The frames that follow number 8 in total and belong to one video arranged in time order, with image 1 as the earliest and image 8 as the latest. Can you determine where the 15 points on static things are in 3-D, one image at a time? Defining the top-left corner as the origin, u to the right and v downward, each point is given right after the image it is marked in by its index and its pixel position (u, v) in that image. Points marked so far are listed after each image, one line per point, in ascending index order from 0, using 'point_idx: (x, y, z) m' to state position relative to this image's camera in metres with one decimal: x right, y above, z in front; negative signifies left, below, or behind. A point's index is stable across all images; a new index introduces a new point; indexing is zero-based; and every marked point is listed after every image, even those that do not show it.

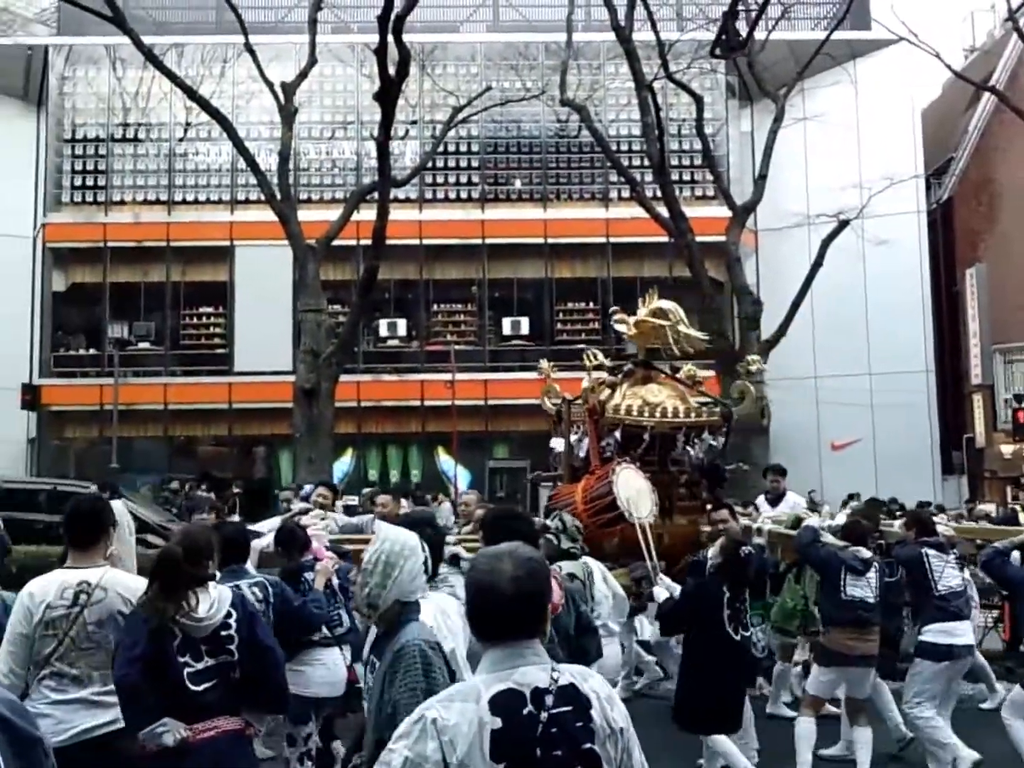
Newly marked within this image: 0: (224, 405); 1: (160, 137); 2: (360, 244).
0: (-4.2, -0.3, +17.9) m
1: (-5.2, +3.7, +18.2) m
2: (-2.4, +2.2, +19.4) m
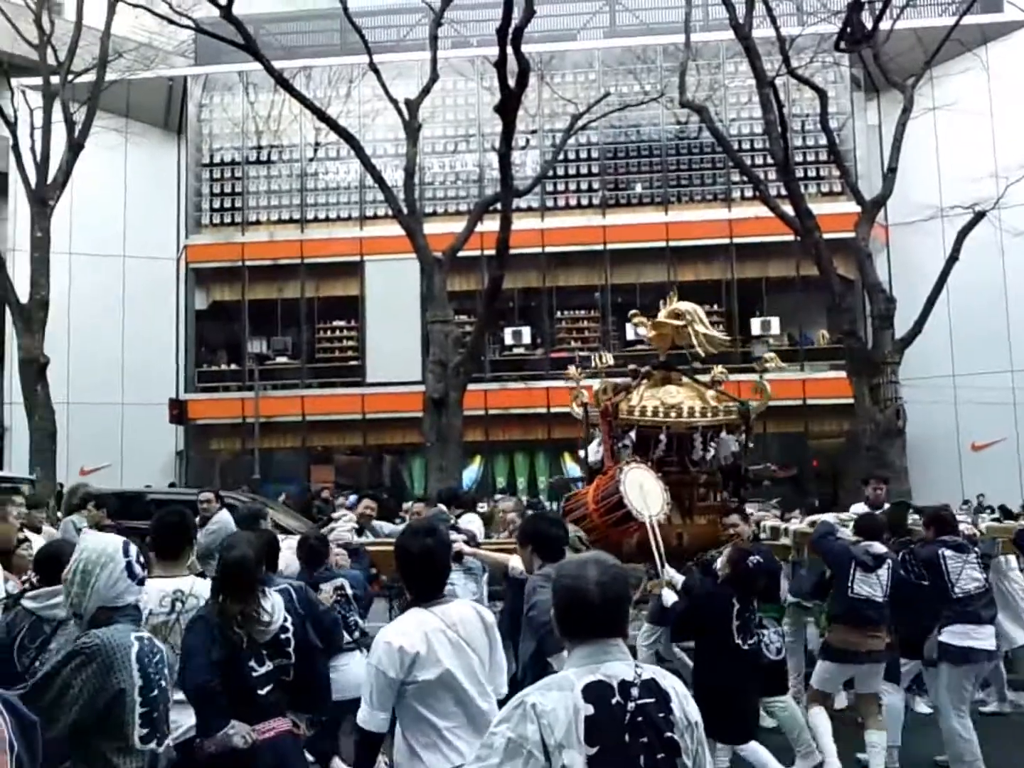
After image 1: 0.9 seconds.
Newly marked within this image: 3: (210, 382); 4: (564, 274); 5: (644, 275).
0: (-2.3, -0.5, +18.4) m
1: (-3.4, +3.5, +18.9) m
2: (-0.5, +2.1, +19.7) m
3: (-4.7, 0.0, +18.9) m
4: (+0.8, +1.8, +19.9) m
5: (+2.2, +1.8, +19.9) m
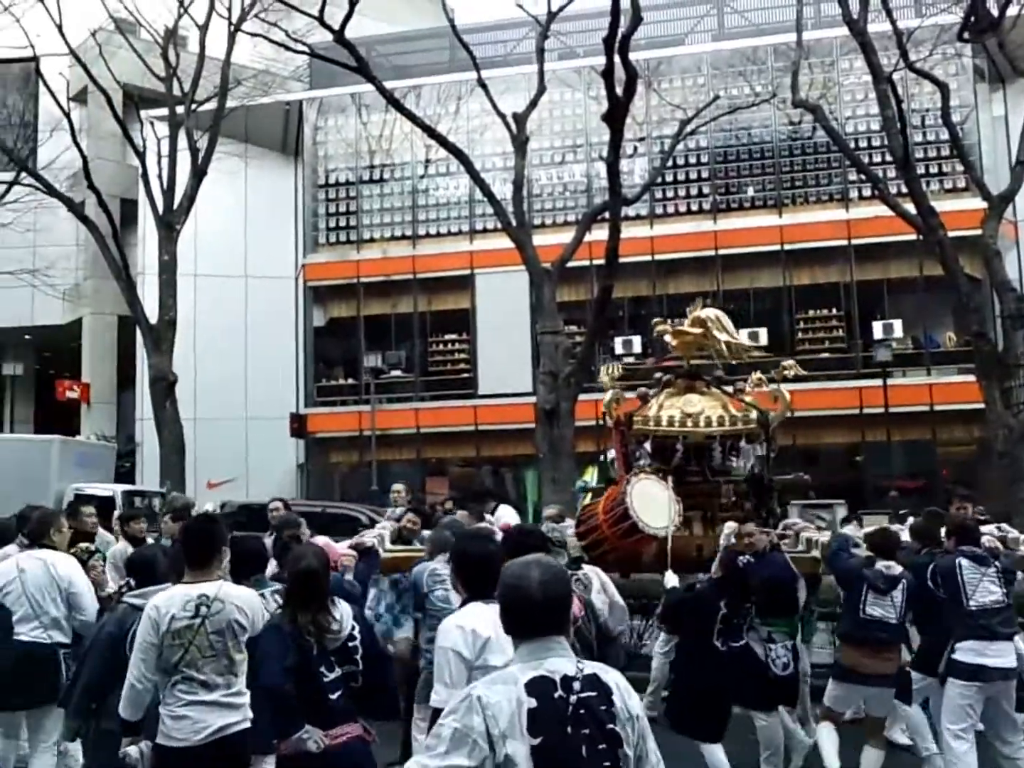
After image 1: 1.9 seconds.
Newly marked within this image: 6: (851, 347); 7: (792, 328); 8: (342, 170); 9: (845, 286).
0: (-0.7, -0.6, +18.7) m
1: (-1.7, +3.3, +19.3) m
2: (+1.3, +1.9, +19.7) m
3: (-2.9, -0.2, +19.5) m
4: (+2.6, +1.7, +19.7) m
5: (+4.0, +1.7, +19.5) m
6: (+5.3, +0.6, +19.3) m
7: (+4.5, +0.9, +19.5) m
8: (-2.7, +3.4, +19.6) m
9: (+5.3, +1.6, +19.3) m
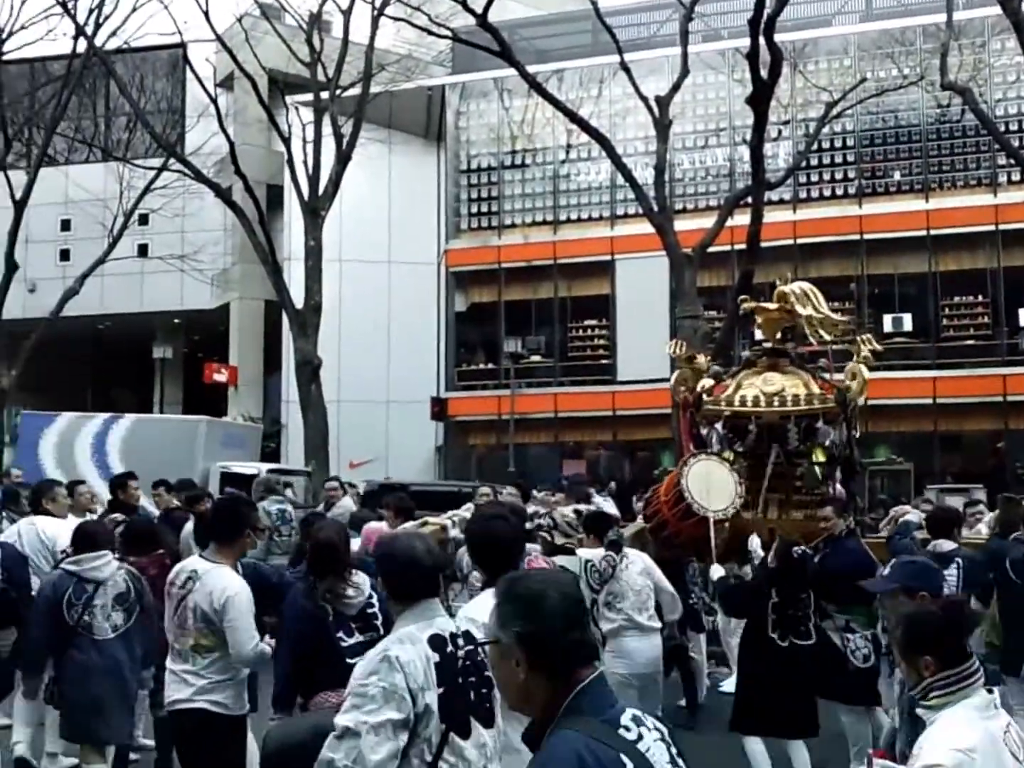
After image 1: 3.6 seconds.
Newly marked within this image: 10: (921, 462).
0: (+1.5, -0.4, +18.8) m
1: (+0.5, +3.5, +19.3) m
2: (+3.6, +2.2, +19.6) m
3: (-0.7, +0.1, +19.7) m
4: (+4.9, +1.9, +19.6) m
5: (+6.2, +1.9, +19.2) m
6: (+7.5, +0.8, +19.0) m
7: (+6.7, +1.1, +19.2) m
8: (-0.5, +3.7, +19.6) m
9: (+7.5, +1.8, +19.0) m
10: (+6.4, -1.2, +19.1) m
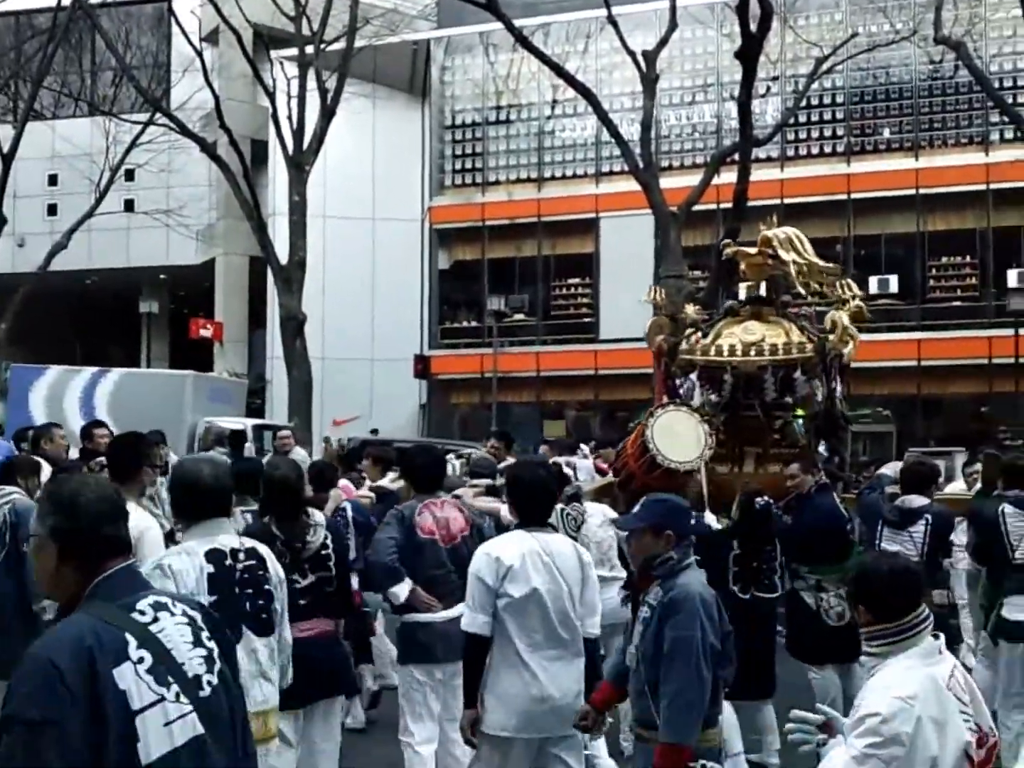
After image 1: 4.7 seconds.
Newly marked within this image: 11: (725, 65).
0: (+1.2, +0.2, +18.8) m
1: (+0.3, +4.2, +19.1) m
2: (+3.3, +2.8, +19.4) m
3: (-1.0, +0.8, +19.7) m
4: (+4.6, +2.5, +19.4) m
5: (+5.9, +2.5, +19.0) m
6: (+7.3, +1.4, +18.8) m
7: (+6.5, +1.7, +19.1) m
8: (-0.7, +4.4, +19.5) m
9: (+7.2, +2.3, +18.8) m
10: (+6.1, -0.6, +19.0) m
11: (+3.3, +4.9, +19.0) m
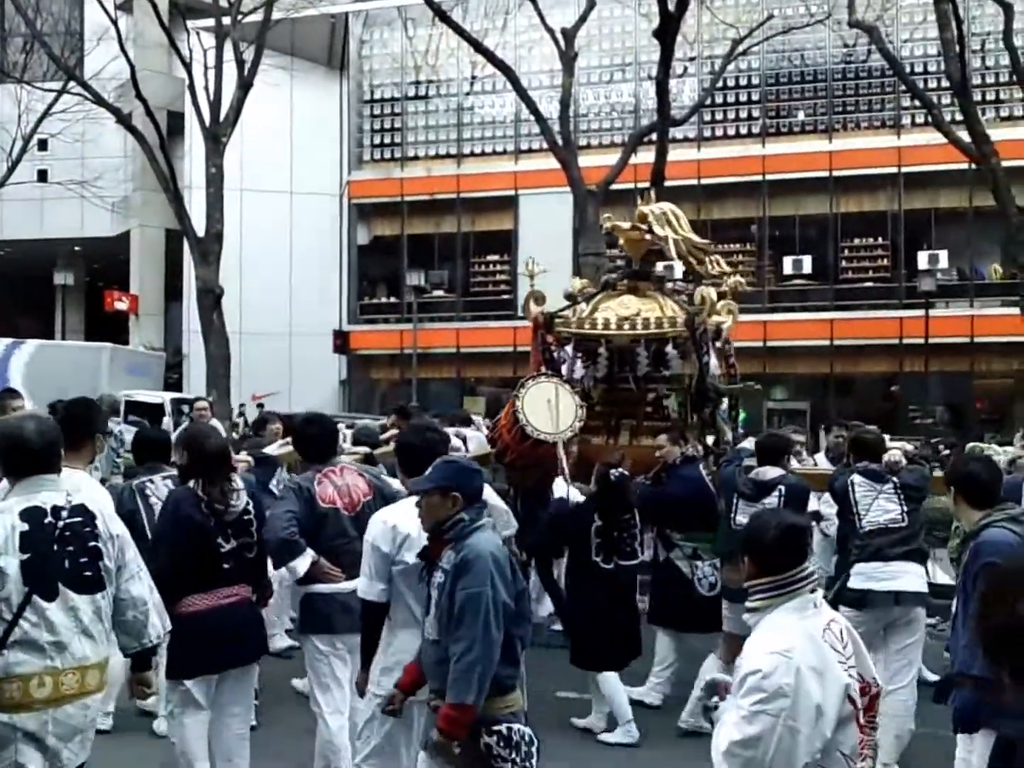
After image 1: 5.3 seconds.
0: (-0.1, +0.6, +18.9) m
1: (-1.0, +4.6, +19.1) m
2: (+2.0, +3.2, +19.6) m
3: (-2.3, +1.2, +19.7) m
4: (+3.3, +2.9, +19.6) m
5: (+4.7, +2.8, +19.3) m
6: (+6.0, +1.7, +19.2) m
7: (+5.2, +2.0, +19.4) m
8: (-2.0, +4.8, +19.5) m
9: (+5.9, +2.7, +19.1) m
10: (+4.8, -0.3, +19.4) m
11: (+2.0, +5.3, +19.1) m
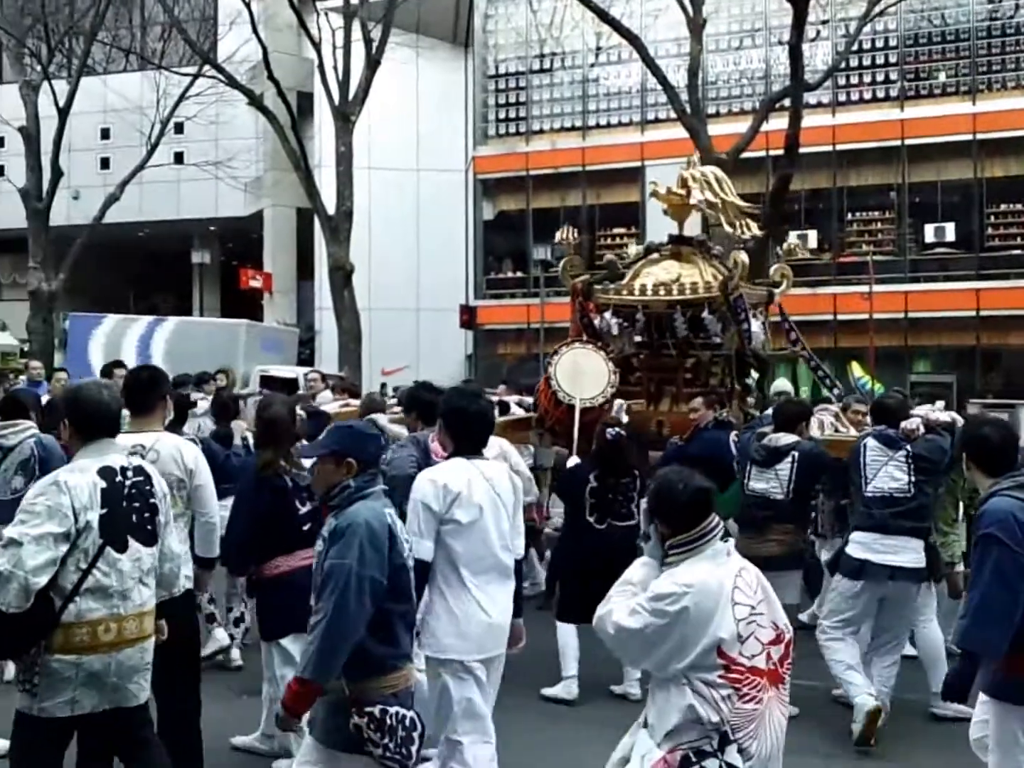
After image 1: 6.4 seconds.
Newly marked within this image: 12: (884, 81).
0: (+1.9, +1.0, +18.7) m
1: (+1.0, +5.0, +18.9) m
2: (+4.0, +3.6, +19.0) m
3: (-0.2, +1.6, +19.7) m
4: (+5.3, +3.3, +18.9) m
5: (+6.6, +3.2, +18.4) m
6: (+7.9, +2.1, +18.1) m
7: (+7.1, +2.4, +18.4) m
8: (0.0, +5.1, +19.4) m
9: (+7.8, +3.1, +18.1) m
10: (+6.8, +0.1, +18.5) m
11: (+4.0, +5.7, +18.5) m
12: (+5.7, +4.6, +18.6) m
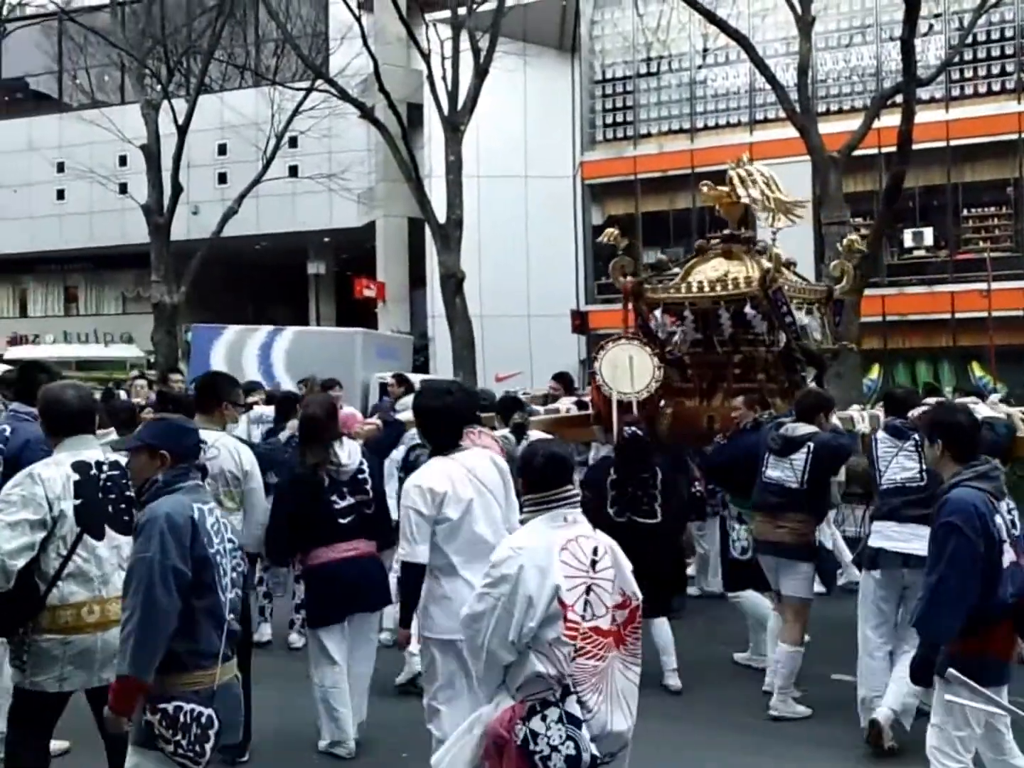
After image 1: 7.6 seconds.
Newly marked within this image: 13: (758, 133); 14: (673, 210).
0: (+3.5, +0.9, +18.5) m
1: (+2.6, +4.9, +18.9) m
2: (+5.7, +3.5, +18.6) m
3: (+1.5, +1.5, +19.8) m
4: (+6.9, +3.2, +18.4) m
5: (+8.2, +3.2, +17.8) m
6: (+9.5, +2.1, +17.3) m
7: (+8.7, +2.4, +17.7) m
8: (+1.7, +5.1, +19.4) m
9: (+9.4, +3.1, +17.3) m
10: (+8.4, +0.1, +17.8) m
11: (+5.5, +5.7, +18.1) m
12: (+7.3, +4.6, +18.0) m
13: (+3.7, +3.8, +18.4) m
14: (+2.5, +2.7, +19.2) m
